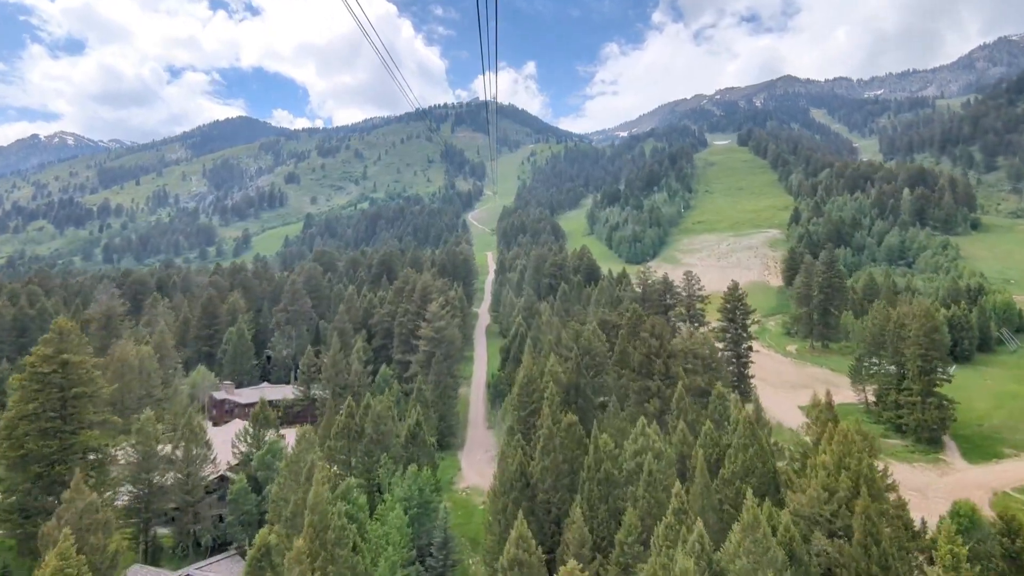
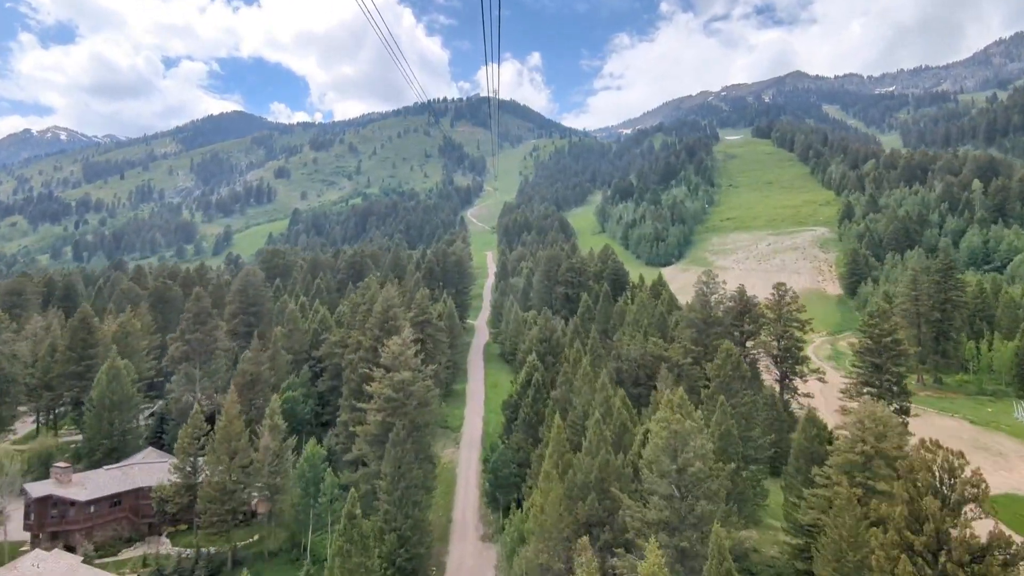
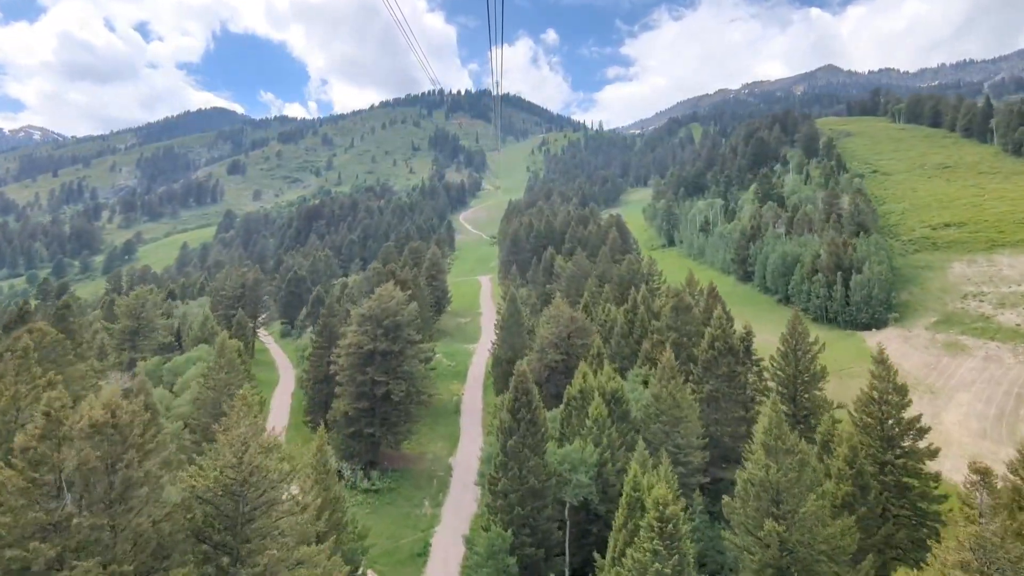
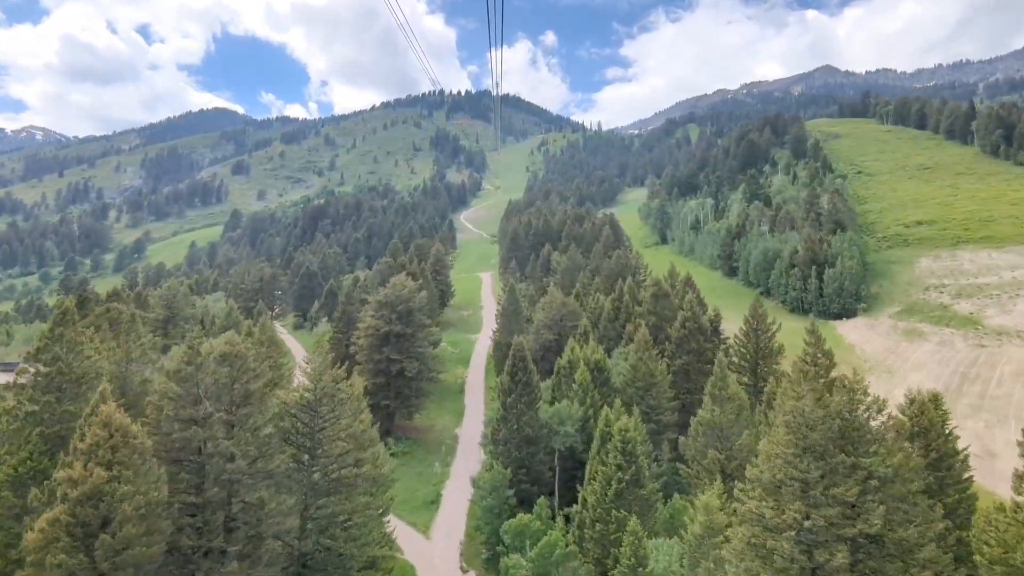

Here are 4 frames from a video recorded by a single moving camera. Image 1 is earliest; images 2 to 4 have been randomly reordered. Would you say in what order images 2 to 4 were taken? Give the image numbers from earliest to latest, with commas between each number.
2, 4, 3
